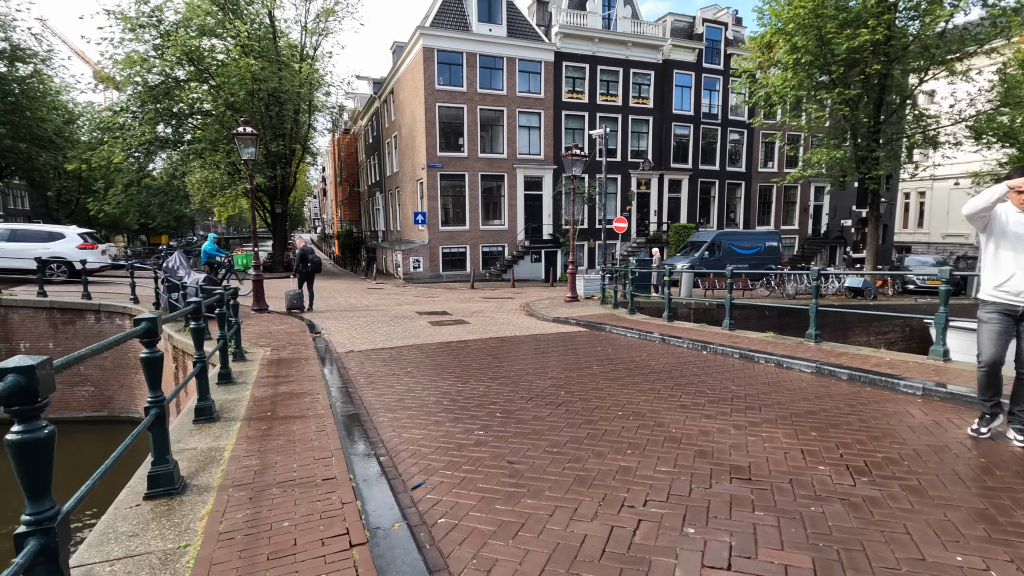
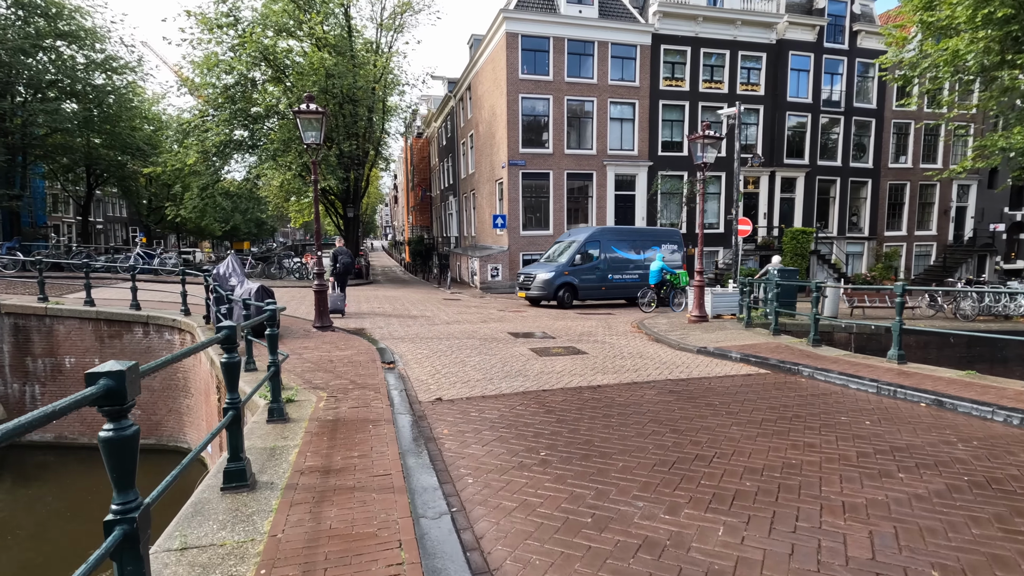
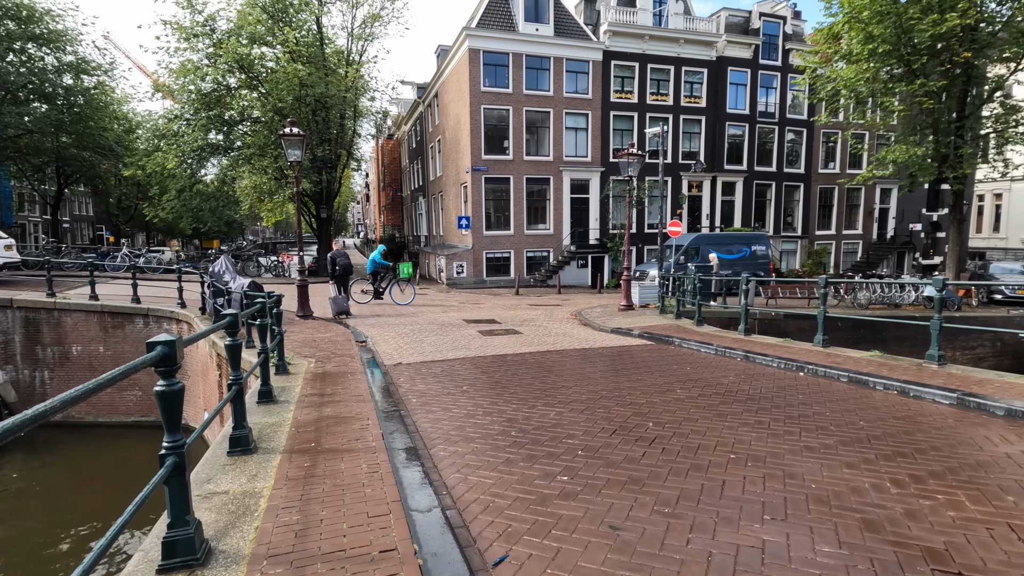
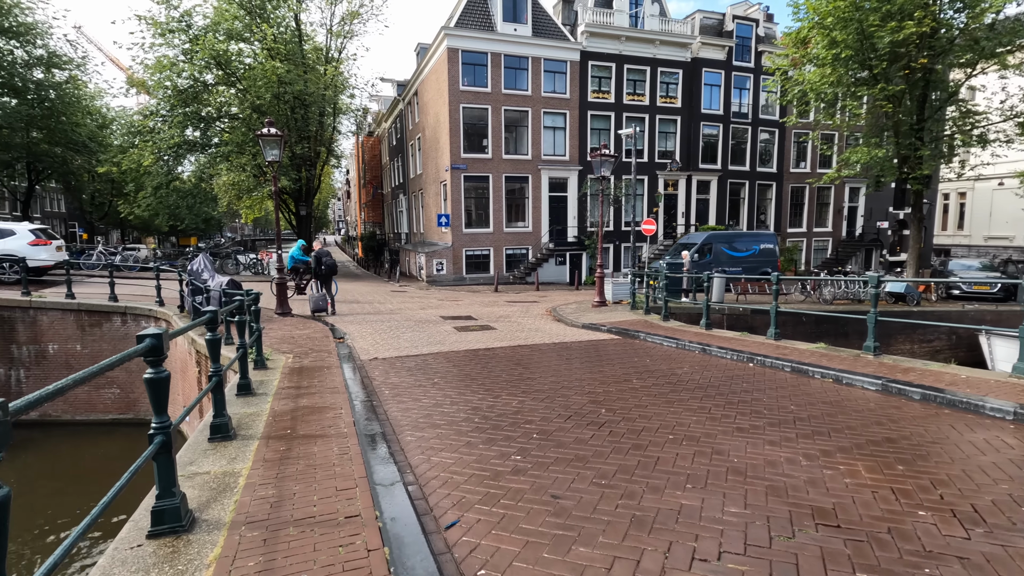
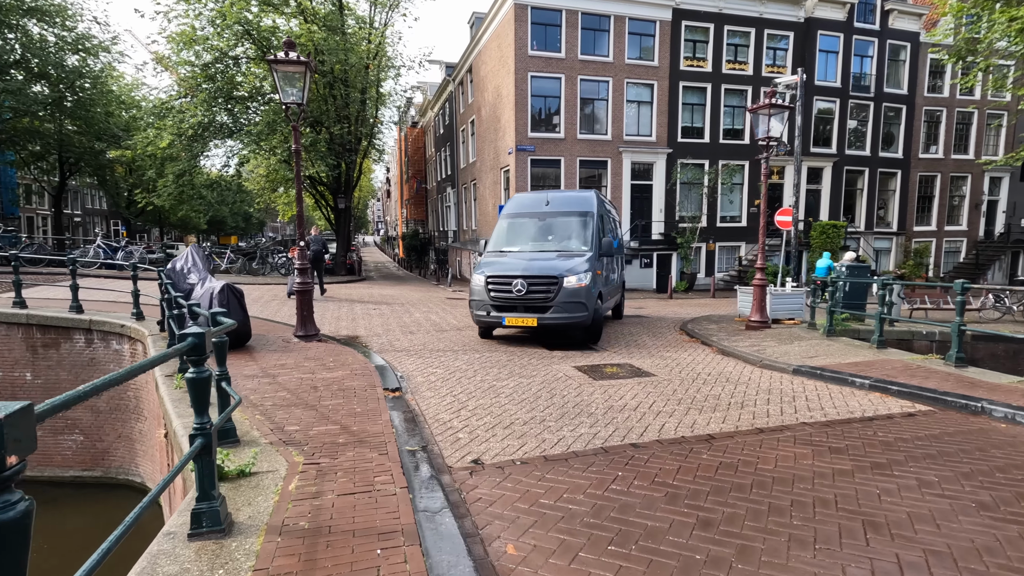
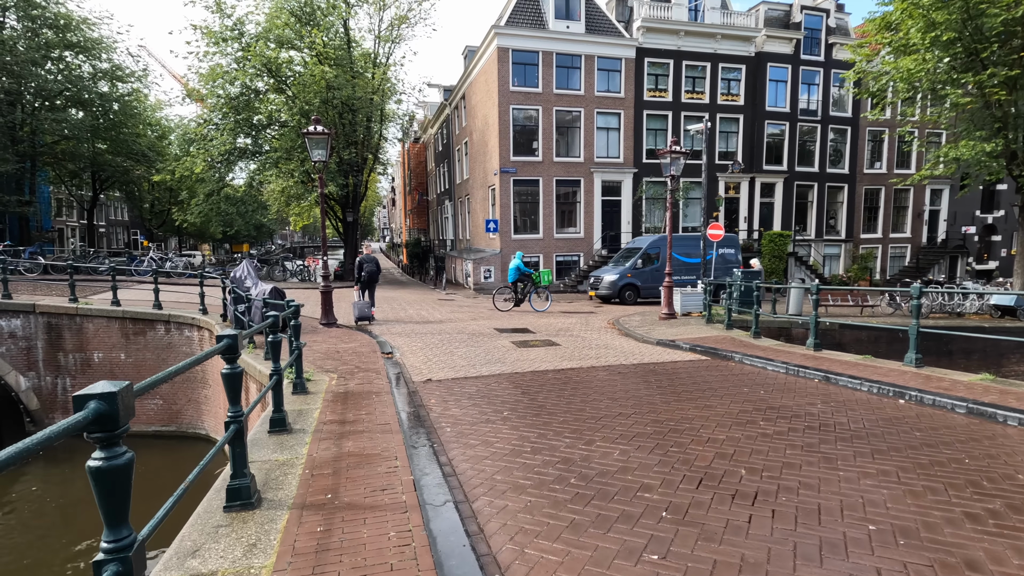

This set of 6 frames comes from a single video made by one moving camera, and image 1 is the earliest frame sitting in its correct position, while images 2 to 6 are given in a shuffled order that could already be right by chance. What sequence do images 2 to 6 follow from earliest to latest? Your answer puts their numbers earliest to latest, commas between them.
4, 3, 6, 2, 5
